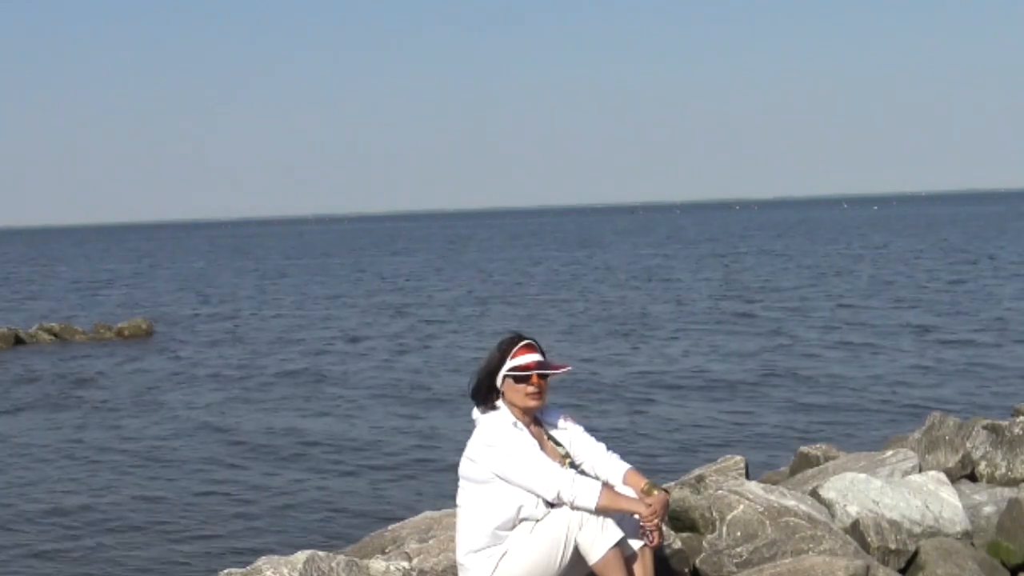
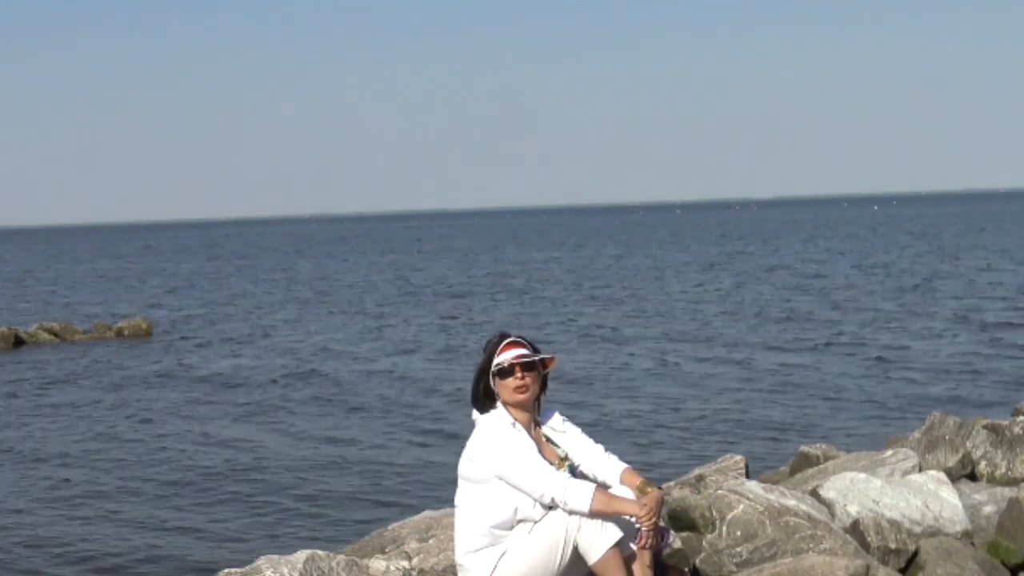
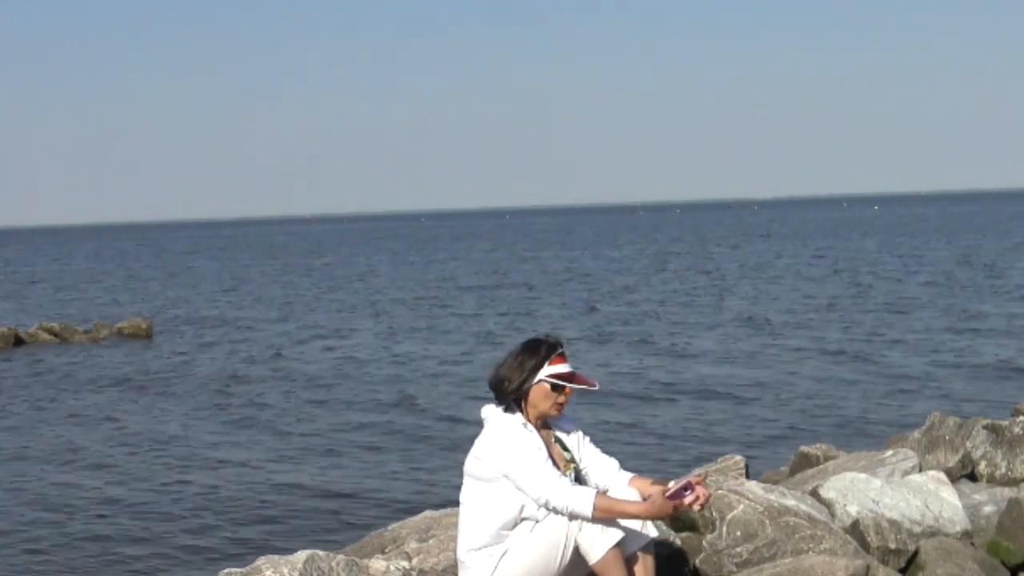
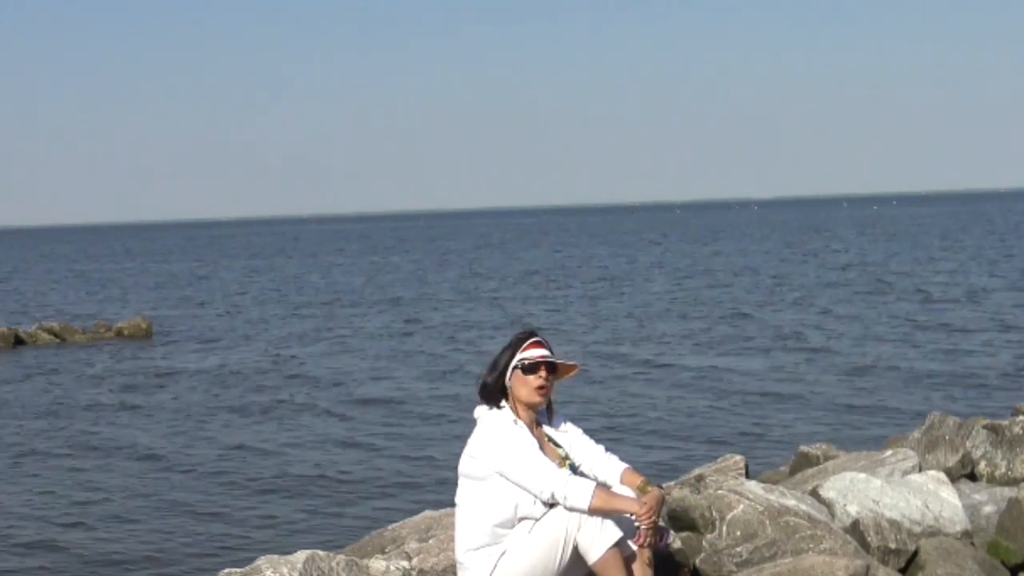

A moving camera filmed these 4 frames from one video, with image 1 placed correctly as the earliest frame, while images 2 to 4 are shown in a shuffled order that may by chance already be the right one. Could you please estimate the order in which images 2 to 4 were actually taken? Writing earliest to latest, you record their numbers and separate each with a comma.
3, 2, 4
